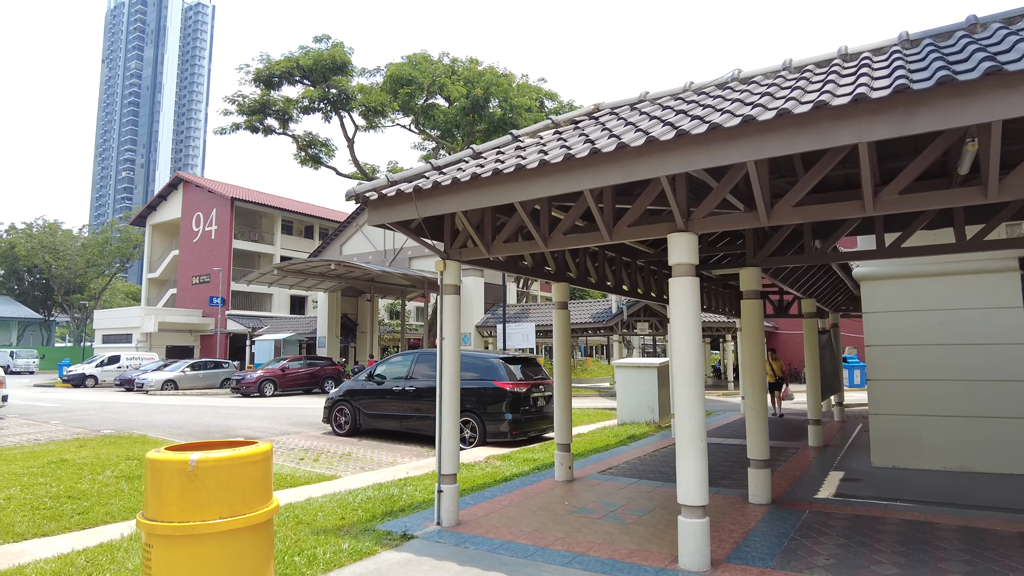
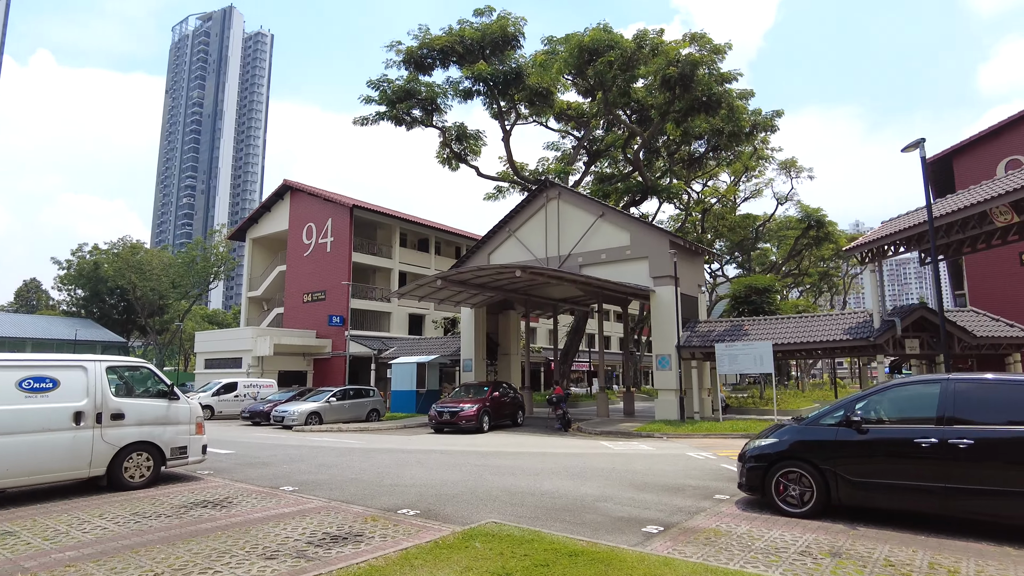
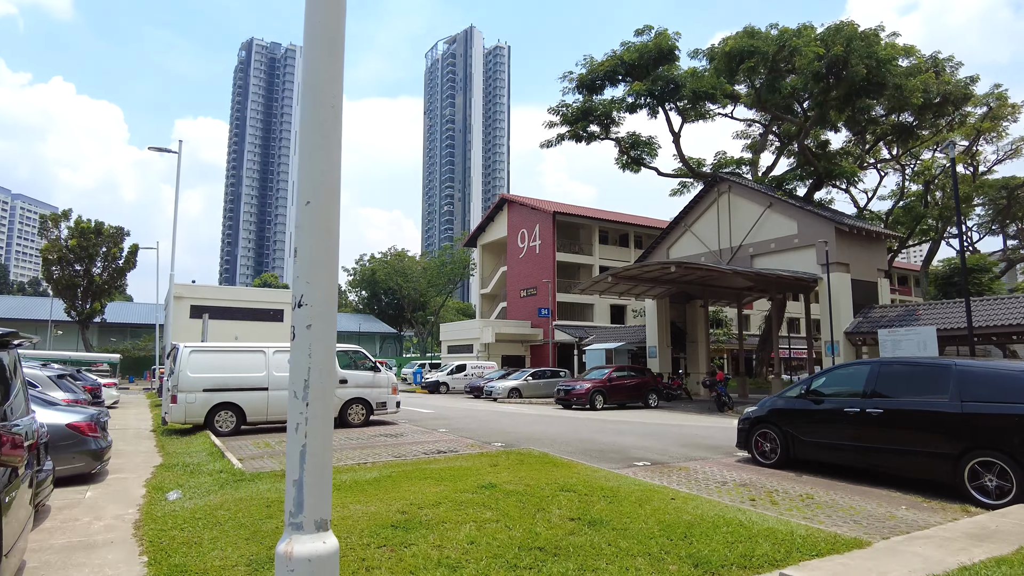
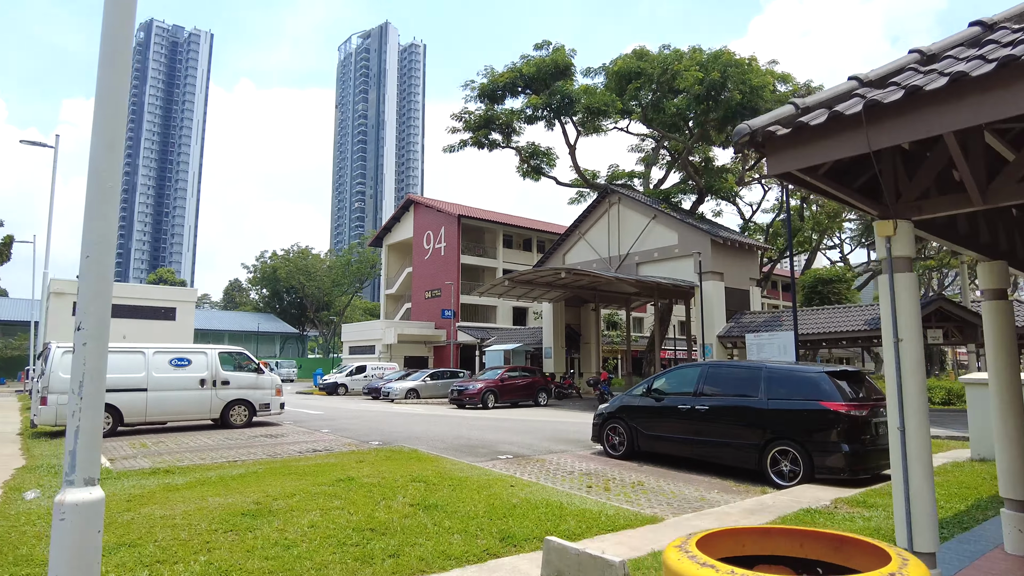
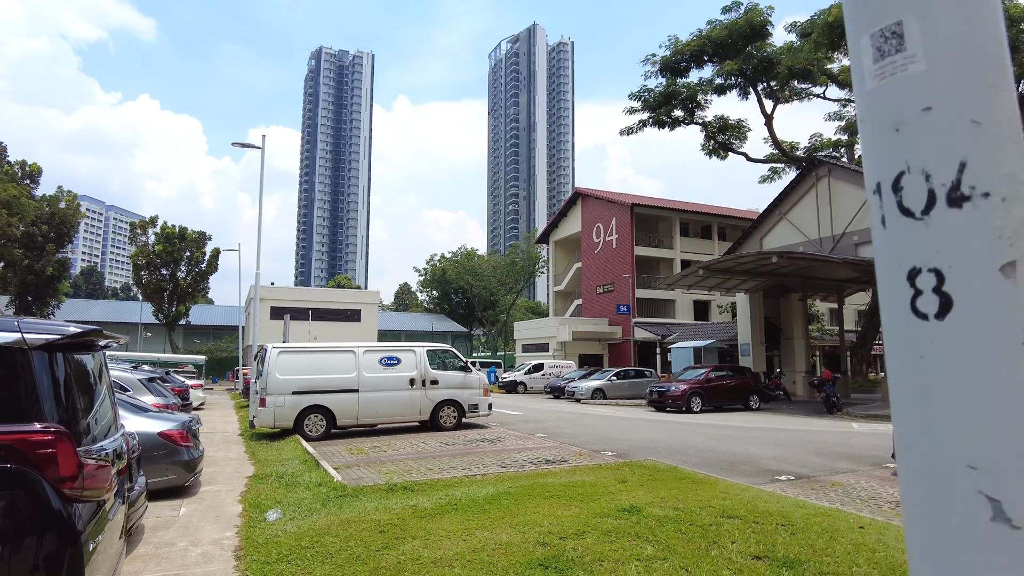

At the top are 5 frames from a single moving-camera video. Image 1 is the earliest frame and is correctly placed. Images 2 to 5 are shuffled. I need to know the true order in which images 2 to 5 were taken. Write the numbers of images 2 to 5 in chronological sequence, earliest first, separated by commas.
4, 3, 5, 2
